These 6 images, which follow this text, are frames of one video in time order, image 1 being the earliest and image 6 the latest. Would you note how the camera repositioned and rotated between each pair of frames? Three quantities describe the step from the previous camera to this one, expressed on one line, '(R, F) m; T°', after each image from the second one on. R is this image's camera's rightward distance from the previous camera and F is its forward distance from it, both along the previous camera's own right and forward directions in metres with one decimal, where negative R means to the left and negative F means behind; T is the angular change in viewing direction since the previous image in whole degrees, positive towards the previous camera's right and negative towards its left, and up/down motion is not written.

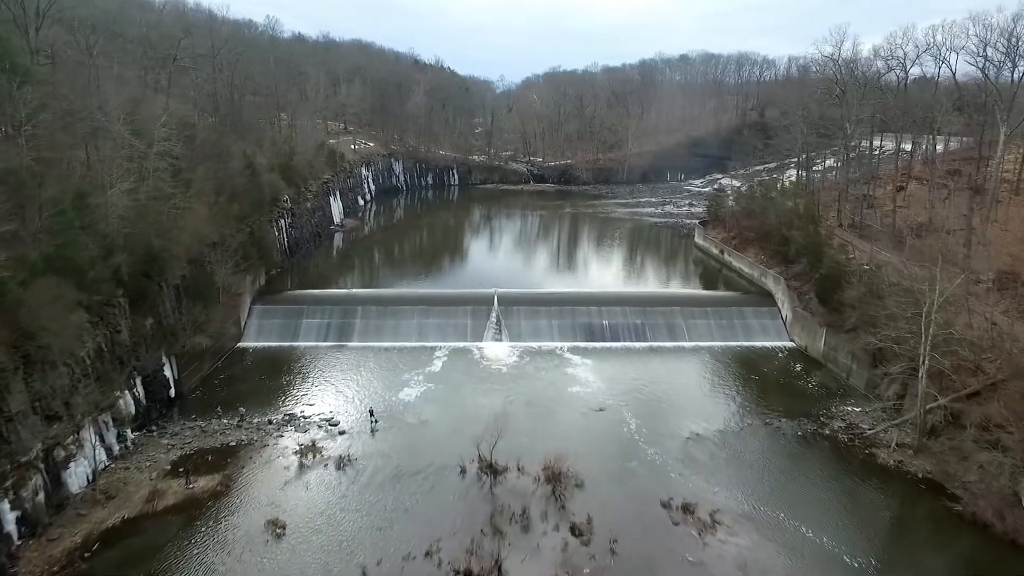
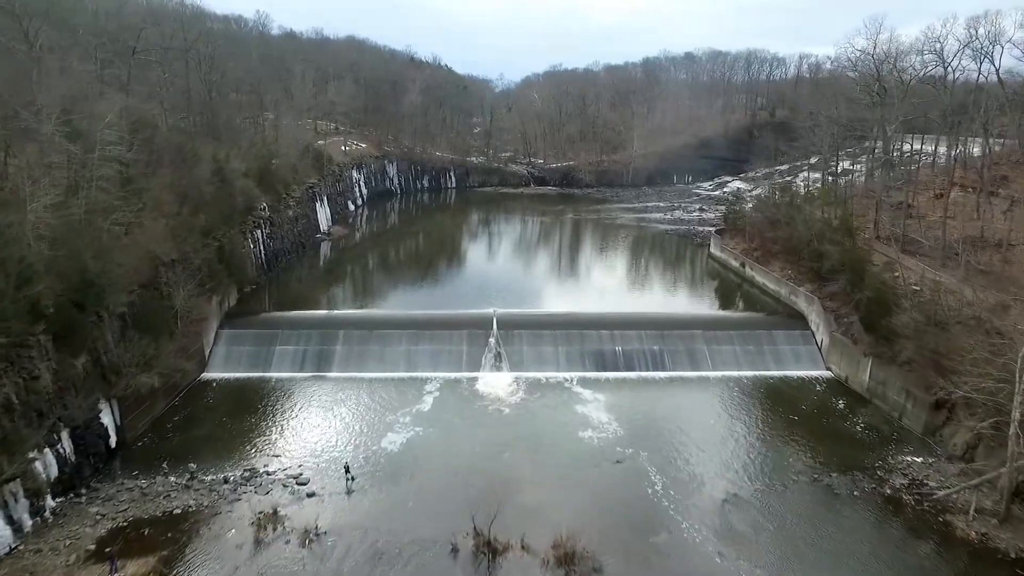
(-0.1, +3.4) m; 0°
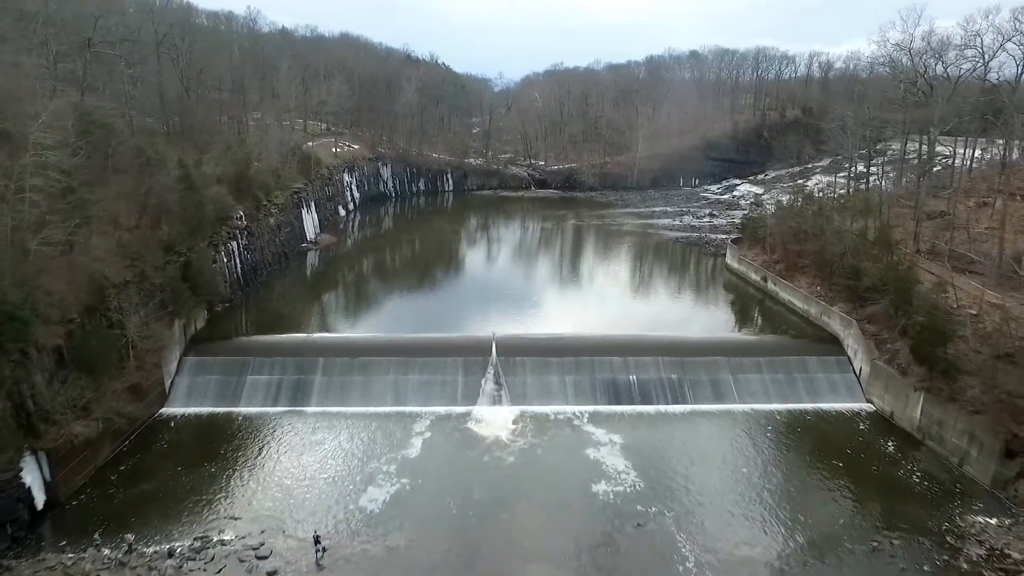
(-0.1, +3.0) m; 0°
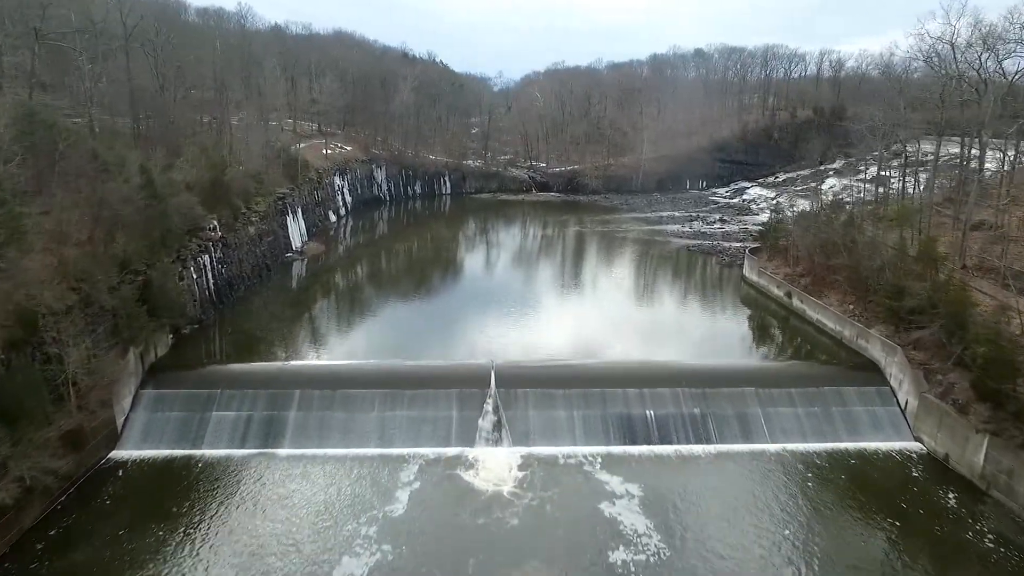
(-0.1, +2.8) m; 0°
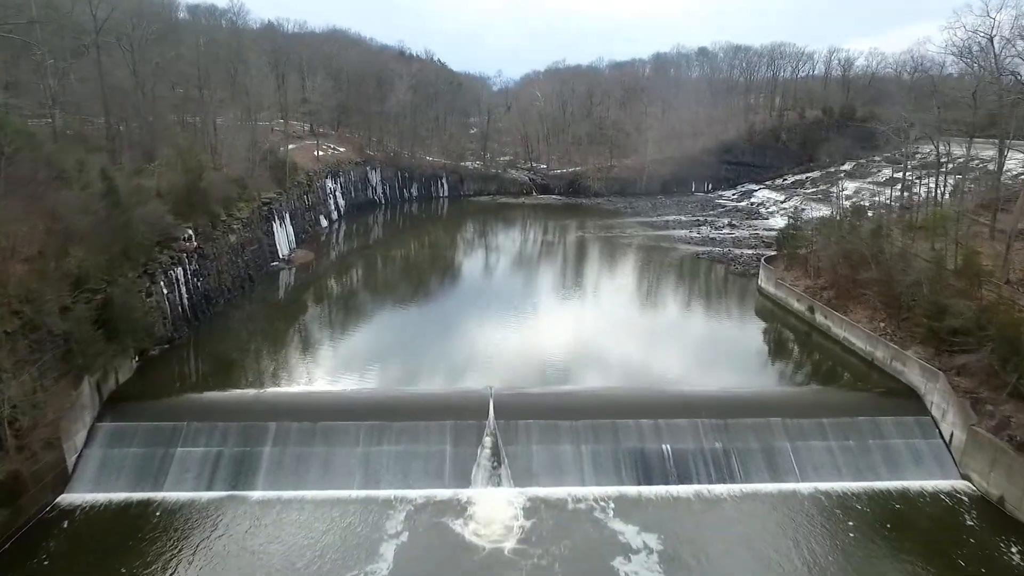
(0.0, +2.2) m; 0°
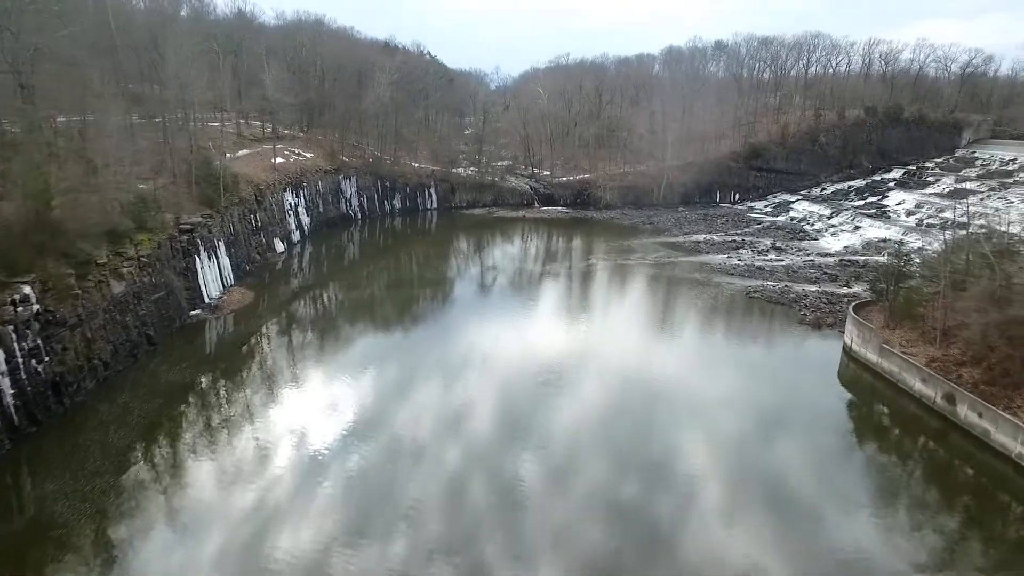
(-0.1, +8.7) m; 0°
